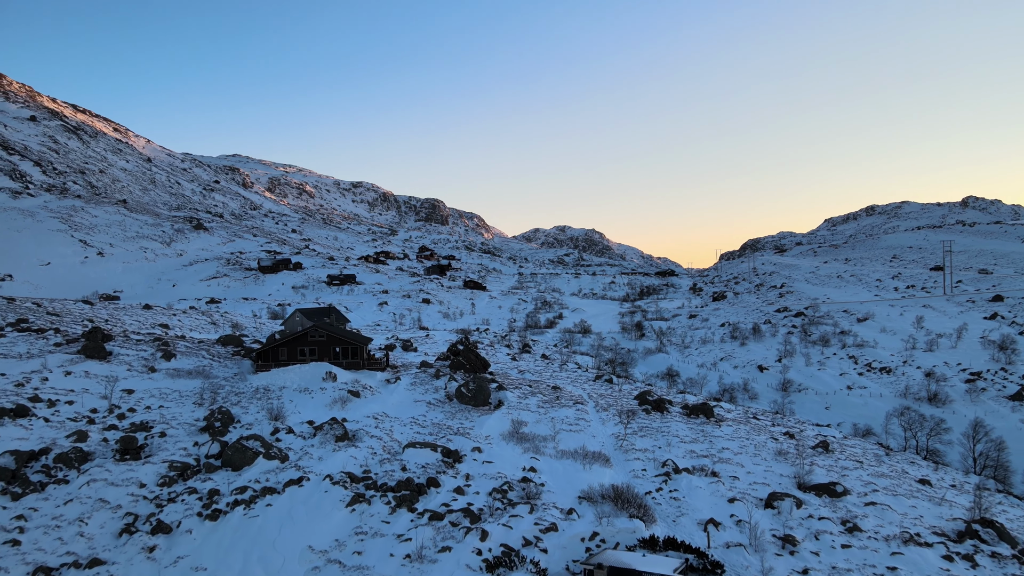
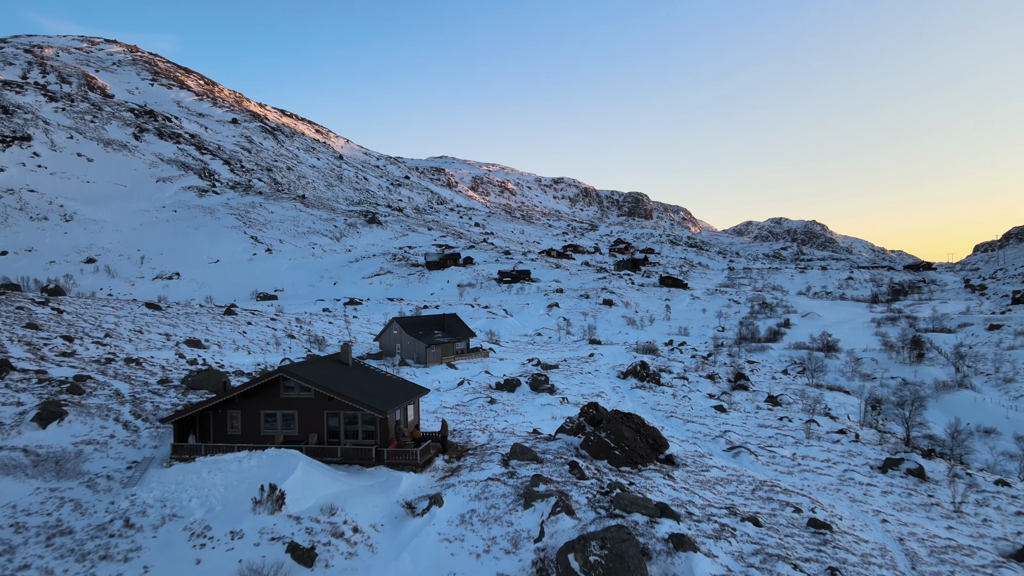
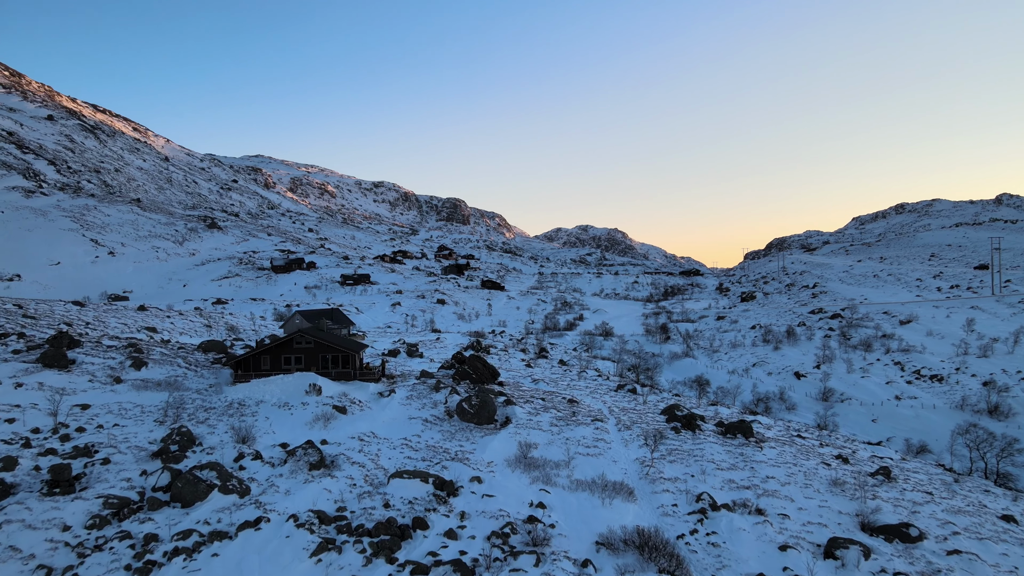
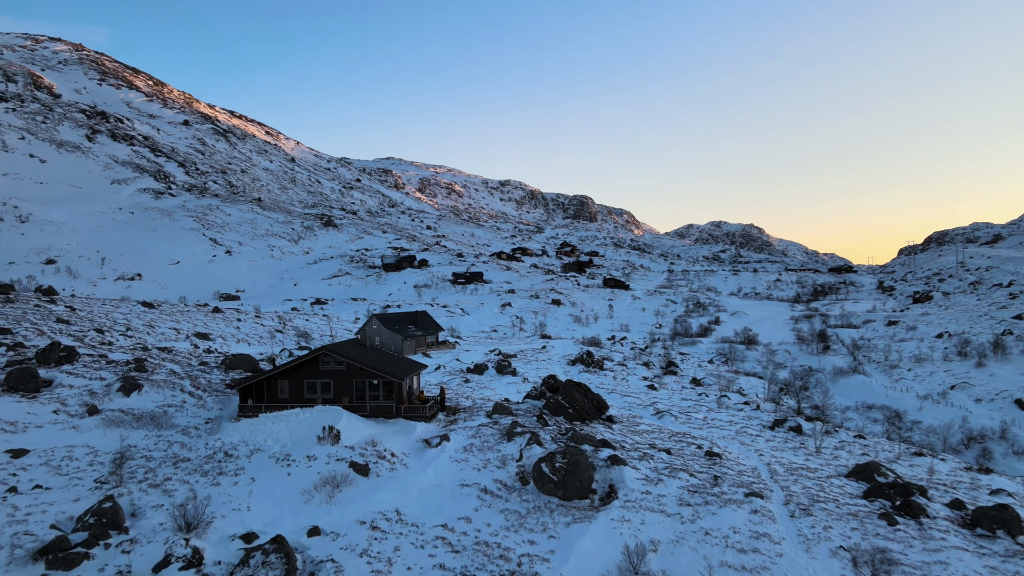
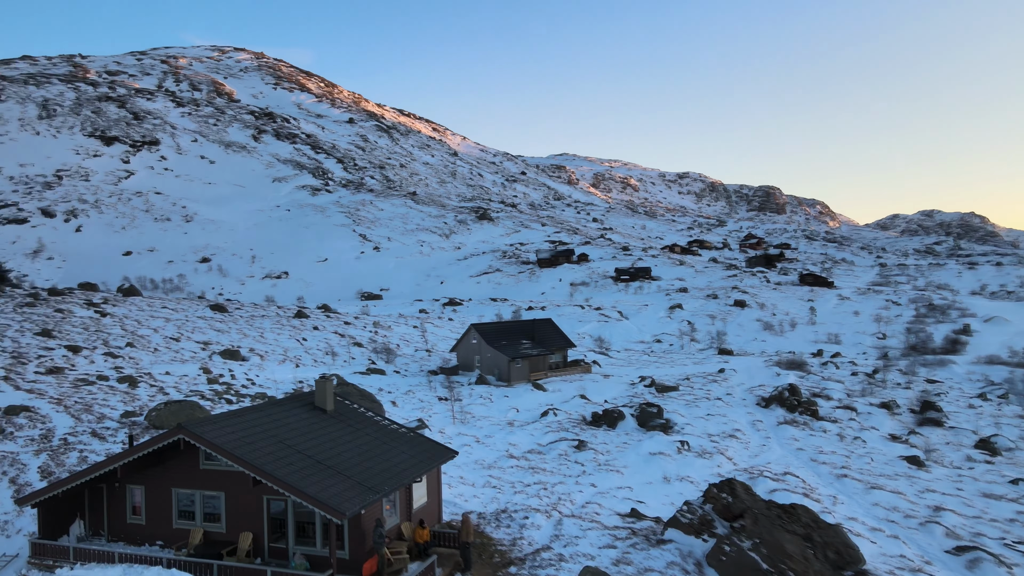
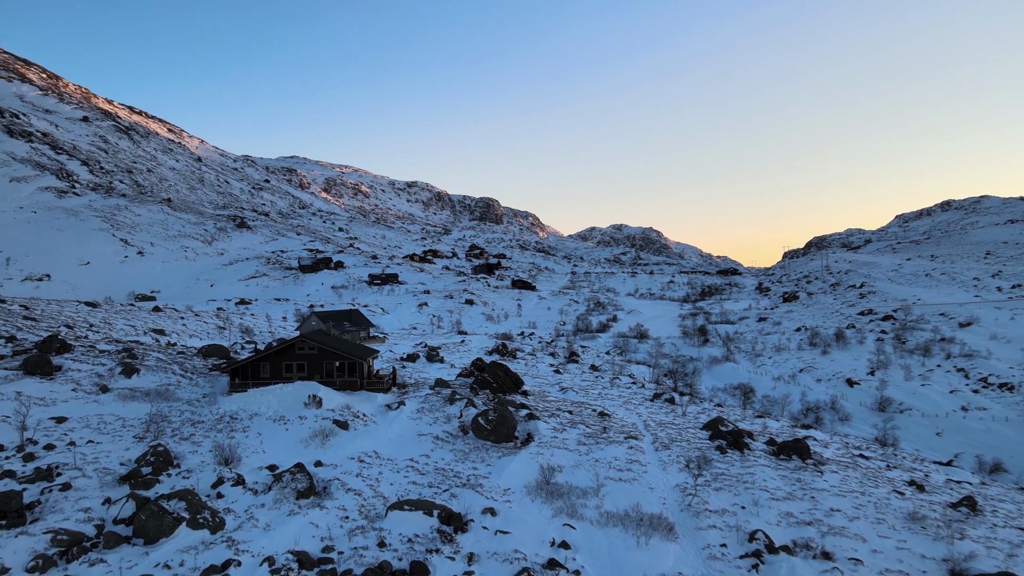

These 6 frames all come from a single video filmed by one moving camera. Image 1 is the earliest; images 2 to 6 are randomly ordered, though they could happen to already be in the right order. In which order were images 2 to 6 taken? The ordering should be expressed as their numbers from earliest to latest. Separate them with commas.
3, 6, 4, 2, 5
